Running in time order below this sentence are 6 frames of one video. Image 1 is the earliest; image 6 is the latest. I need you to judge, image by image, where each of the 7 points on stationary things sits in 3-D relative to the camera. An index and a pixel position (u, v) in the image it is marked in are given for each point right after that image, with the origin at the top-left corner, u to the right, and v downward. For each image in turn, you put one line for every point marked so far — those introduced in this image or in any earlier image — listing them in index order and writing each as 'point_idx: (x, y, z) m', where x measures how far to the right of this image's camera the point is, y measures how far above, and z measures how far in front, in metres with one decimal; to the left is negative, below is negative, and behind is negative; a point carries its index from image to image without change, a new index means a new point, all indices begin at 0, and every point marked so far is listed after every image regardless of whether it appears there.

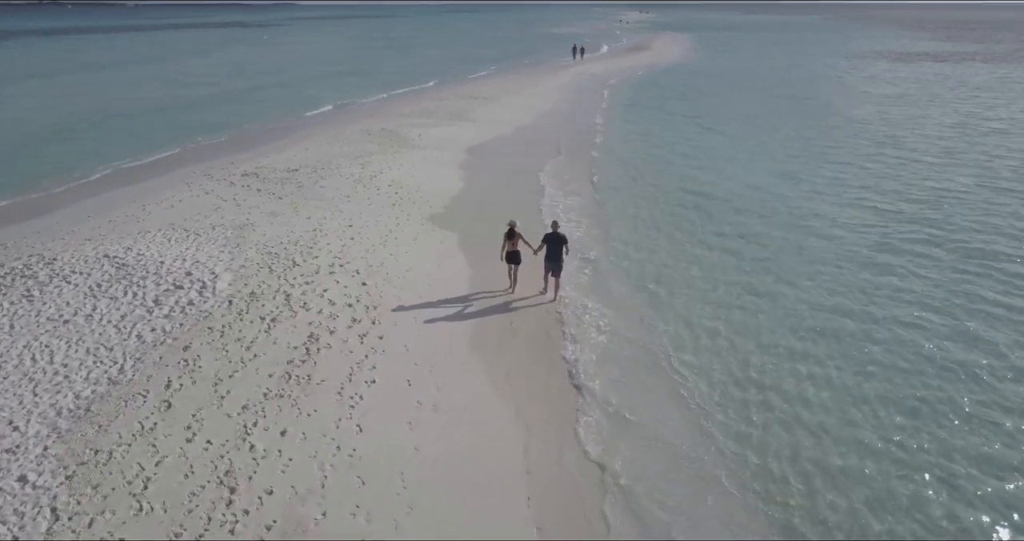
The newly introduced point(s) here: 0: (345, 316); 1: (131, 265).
0: (-3.1, -0.9, +10.8) m
1: (-7.7, +0.1, +11.6) m
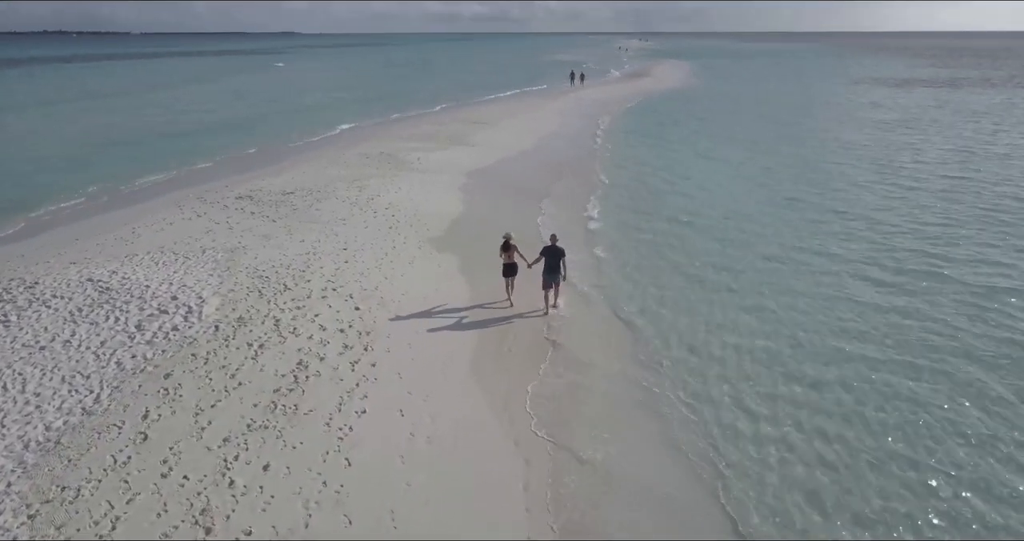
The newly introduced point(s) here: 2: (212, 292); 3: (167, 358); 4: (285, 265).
0: (-3.2, -1.3, +10.3) m
1: (-7.7, -0.4, +11.2) m
2: (-5.9, -0.4, +11.3) m
3: (-5.7, -1.4, +9.5) m
4: (-5.1, +0.1, +12.8) m
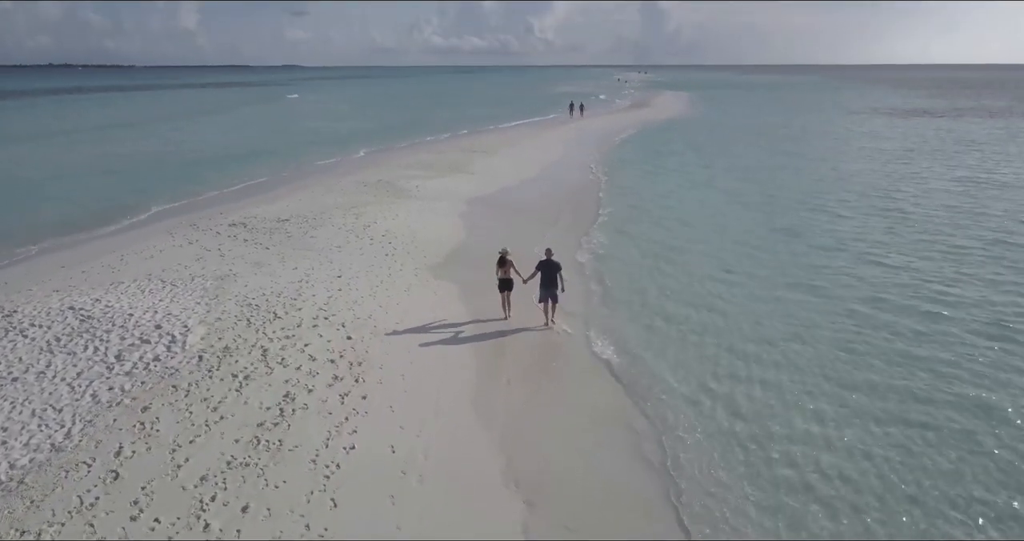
0: (-3.2, -1.8, +9.8) m
1: (-7.8, -0.9, +10.8) m
2: (-5.9, -1.0, +10.9) m
3: (-5.7, -1.9, +9.0) m
4: (-5.1, -0.5, +12.4) m
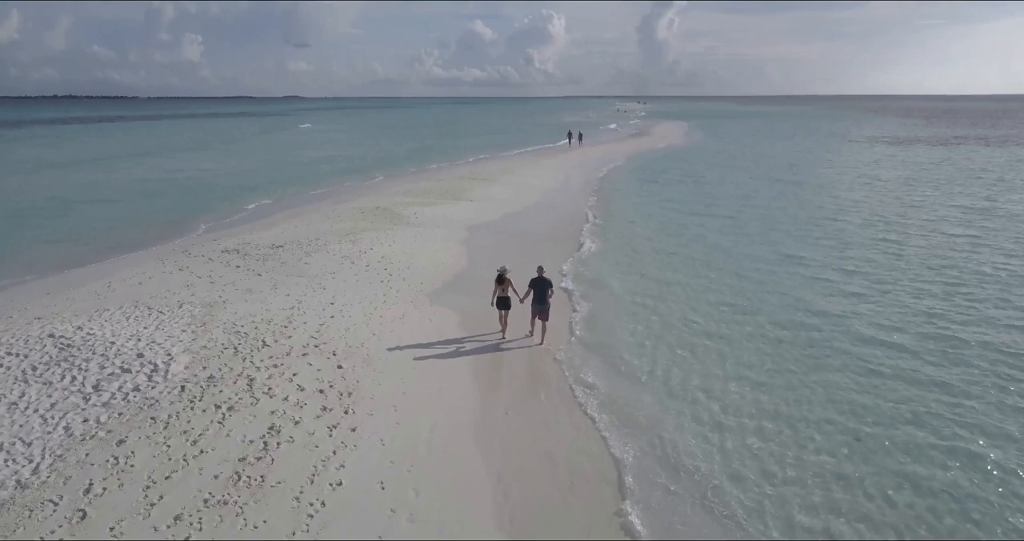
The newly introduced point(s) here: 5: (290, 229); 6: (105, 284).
0: (-3.2, -2.2, +9.4) m
1: (-7.8, -1.3, +10.3) m
2: (-6.0, -1.4, +10.5) m
3: (-5.8, -2.3, +8.5) m
4: (-5.1, -1.0, +12.0) m
5: (-7.6, +1.4, +19.6) m
6: (-9.9, -0.3, +14.0) m
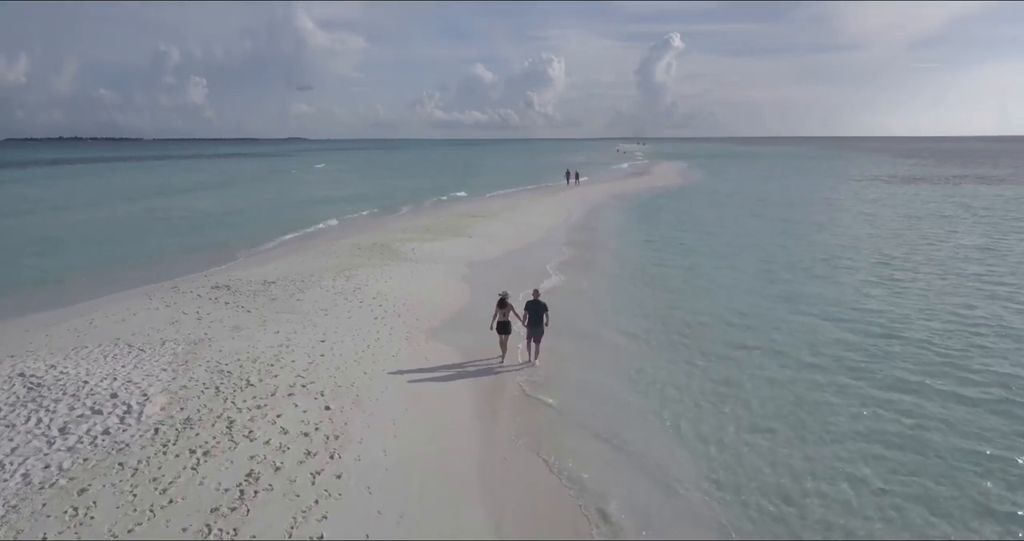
0: (-3.2, -2.7, +8.7) m
1: (-7.8, -1.9, +9.7) m
2: (-6.0, -2.0, +9.8) m
3: (-5.8, -2.7, +7.9) m
4: (-5.2, -1.7, +11.4) m
5: (-7.6, +0.1, +19.2) m
6: (-10.0, -1.2, +13.5) m
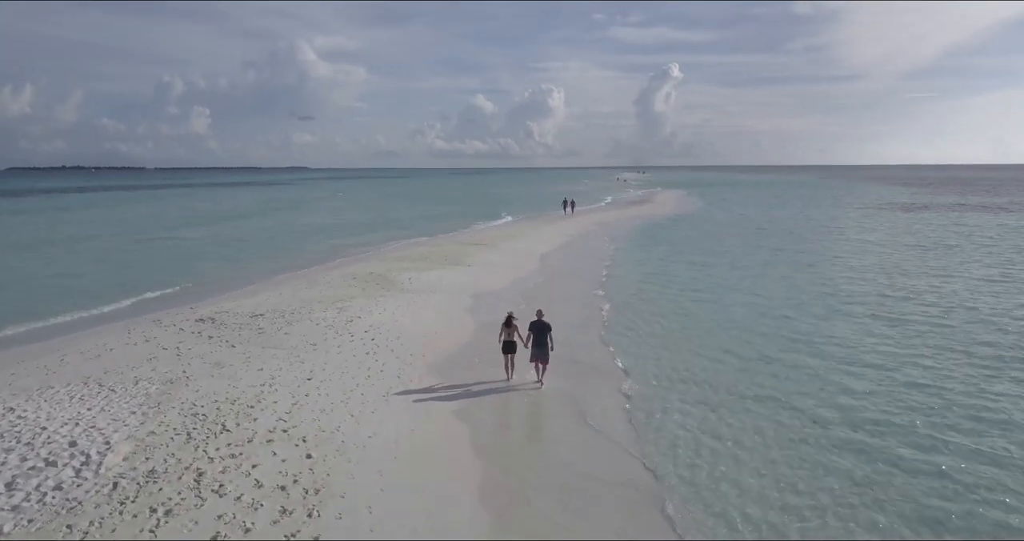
0: (-3.2, -3.2, +7.8) m
1: (-7.8, -2.5, +8.8) m
2: (-6.0, -2.6, +8.9) m
3: (-5.8, -3.2, +6.9) m
4: (-5.2, -2.4, +10.5) m
5: (-7.6, -0.9, +18.4) m
6: (-9.9, -1.9, +12.6) m
